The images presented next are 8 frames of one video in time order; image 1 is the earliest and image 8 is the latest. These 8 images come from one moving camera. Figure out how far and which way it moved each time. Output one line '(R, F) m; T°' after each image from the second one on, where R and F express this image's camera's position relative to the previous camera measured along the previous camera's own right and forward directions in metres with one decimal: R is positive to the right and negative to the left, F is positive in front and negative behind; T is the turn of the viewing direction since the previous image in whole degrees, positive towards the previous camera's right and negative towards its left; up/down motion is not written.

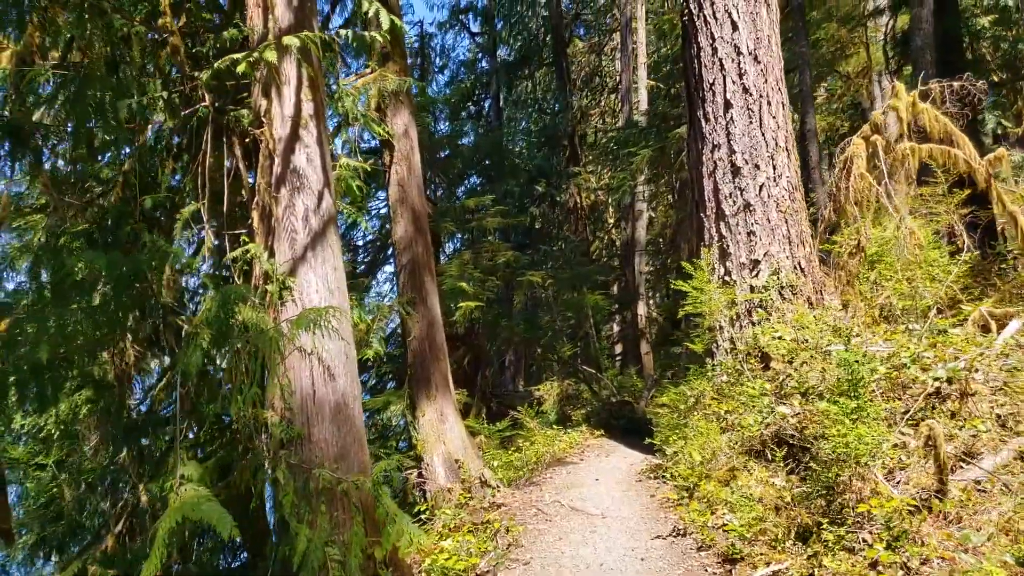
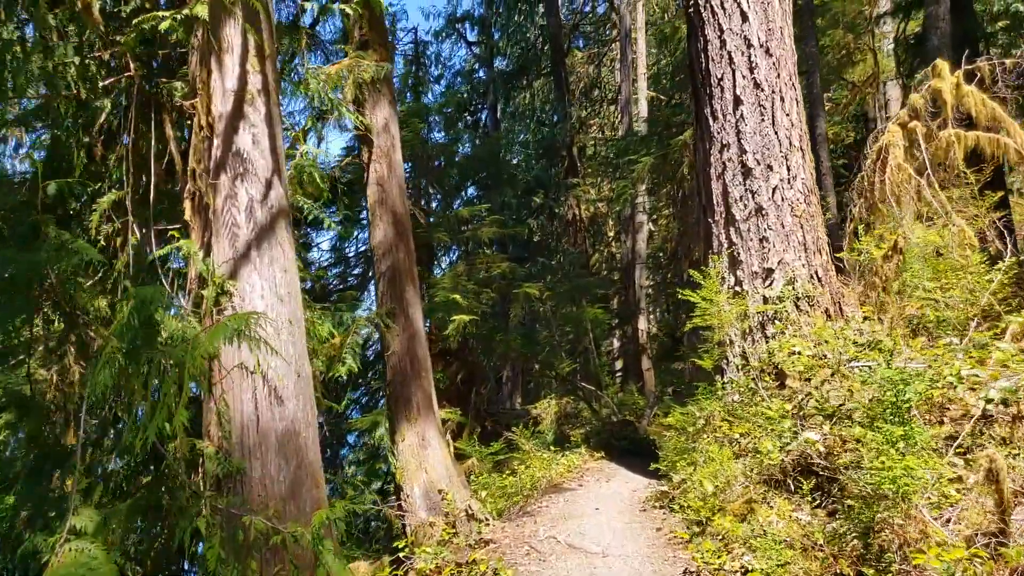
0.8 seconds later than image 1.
(+0.1, +0.6) m; 0°
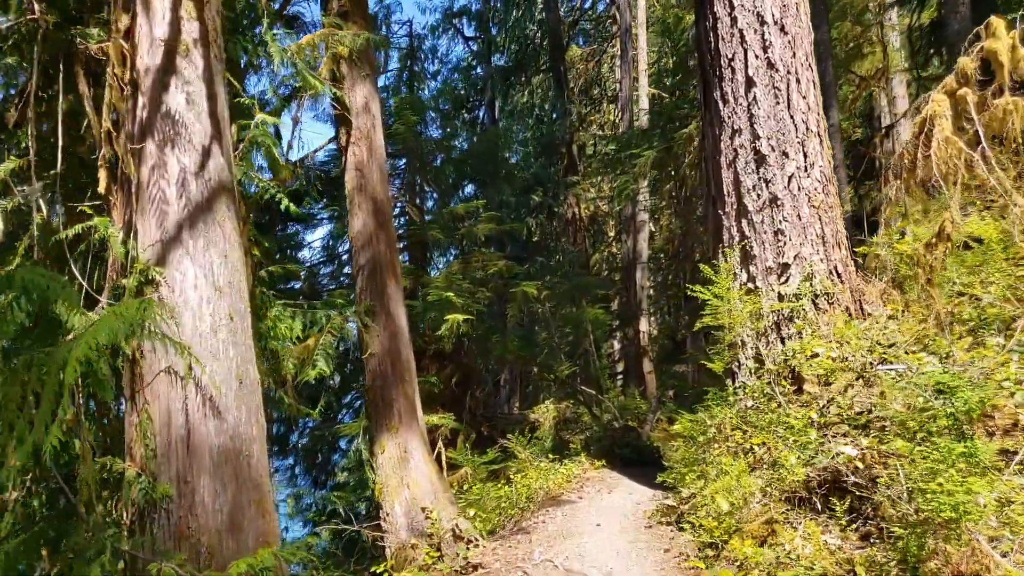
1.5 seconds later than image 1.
(0.0, +0.5) m; 0°
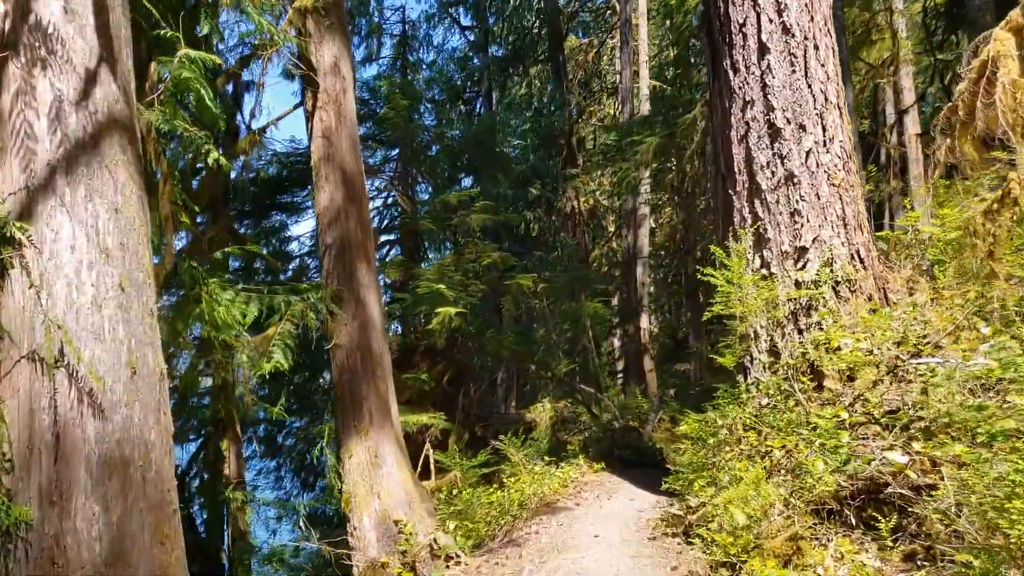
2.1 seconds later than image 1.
(+0.1, +0.6) m; 0°
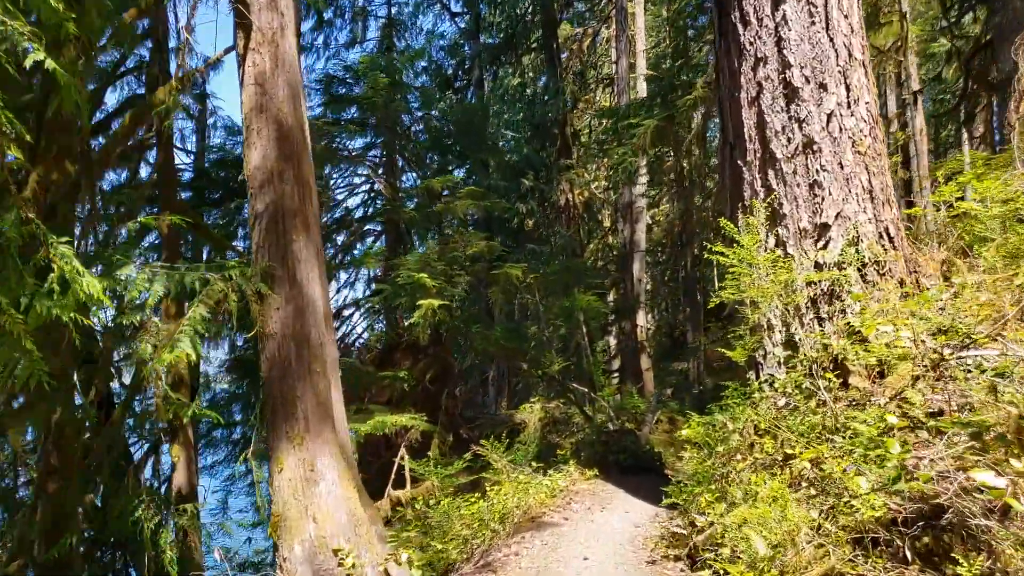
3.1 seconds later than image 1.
(+0.1, +0.7) m; 0°
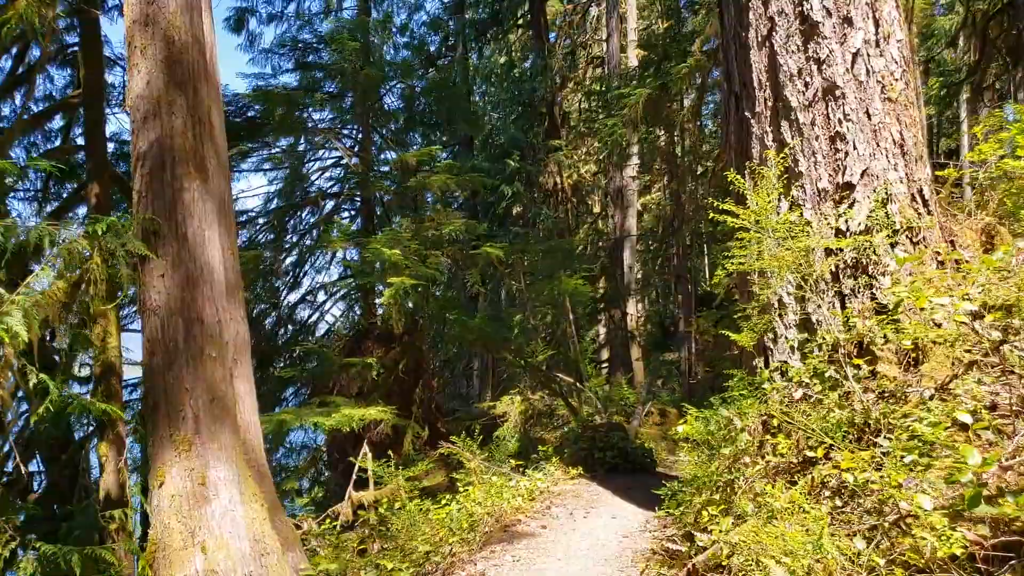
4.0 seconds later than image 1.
(+0.1, +0.8) m; +1°
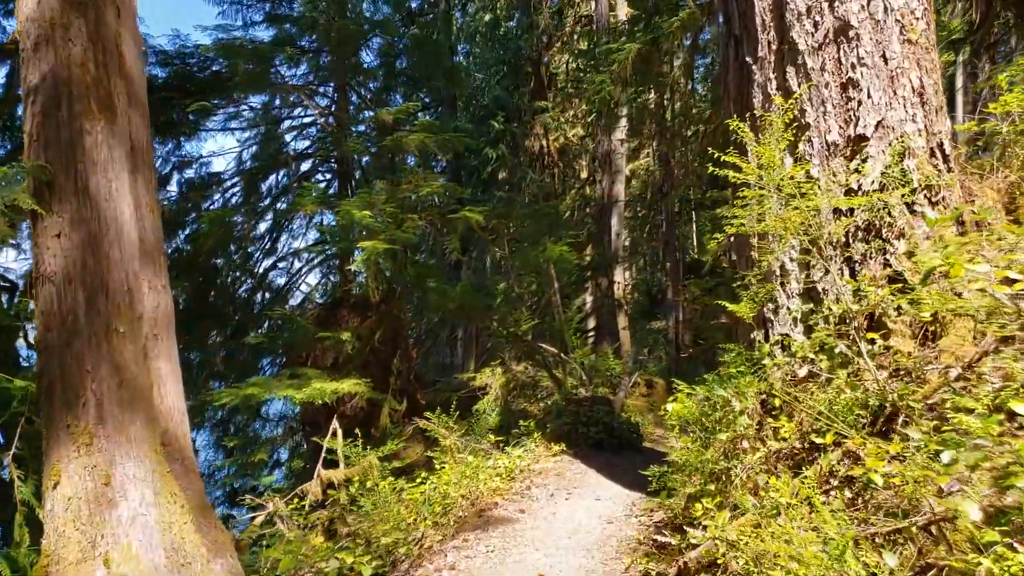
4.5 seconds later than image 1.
(+0.1, +0.4) m; +1°
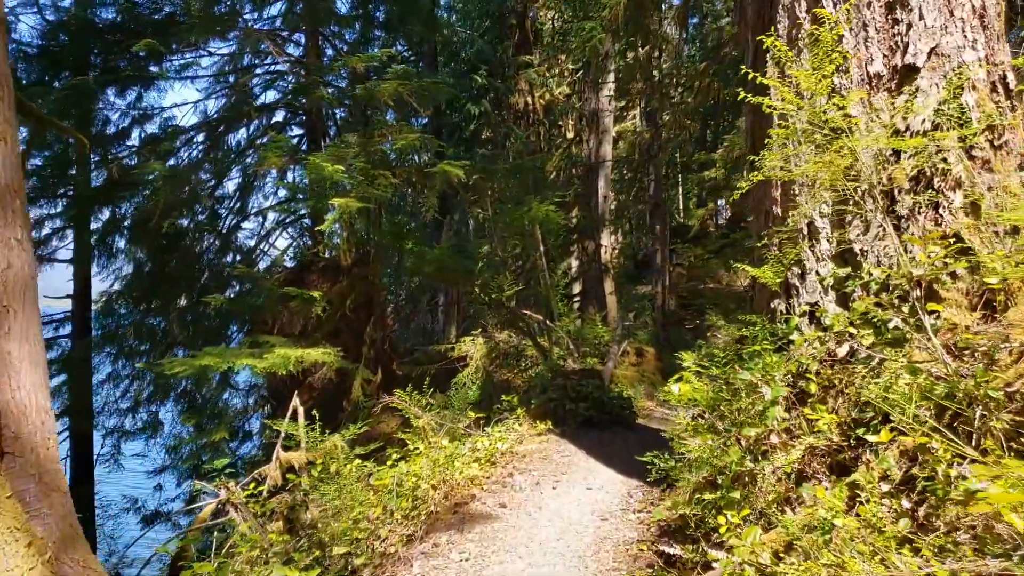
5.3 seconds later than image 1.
(0.0, +0.6) m; +1°
